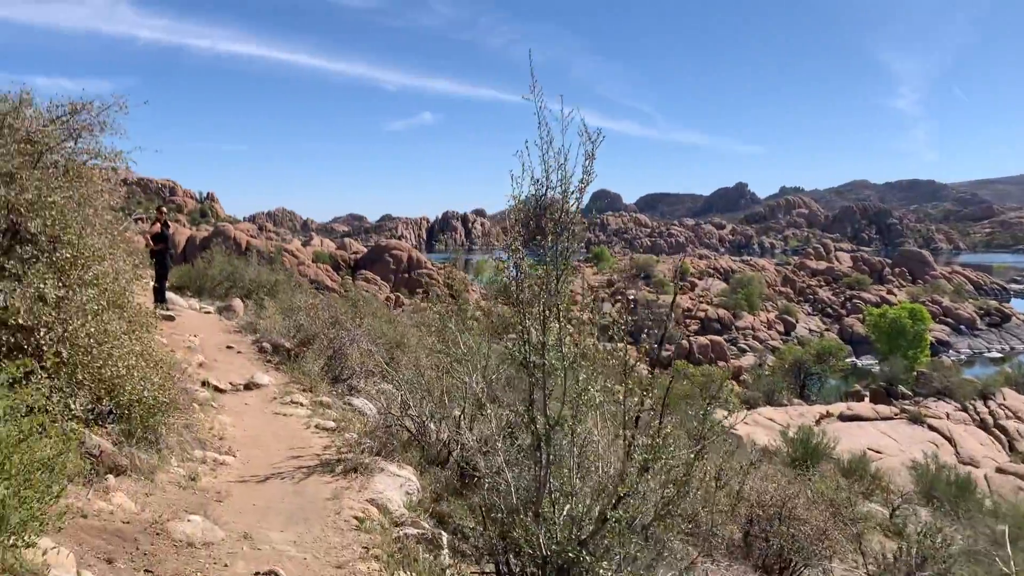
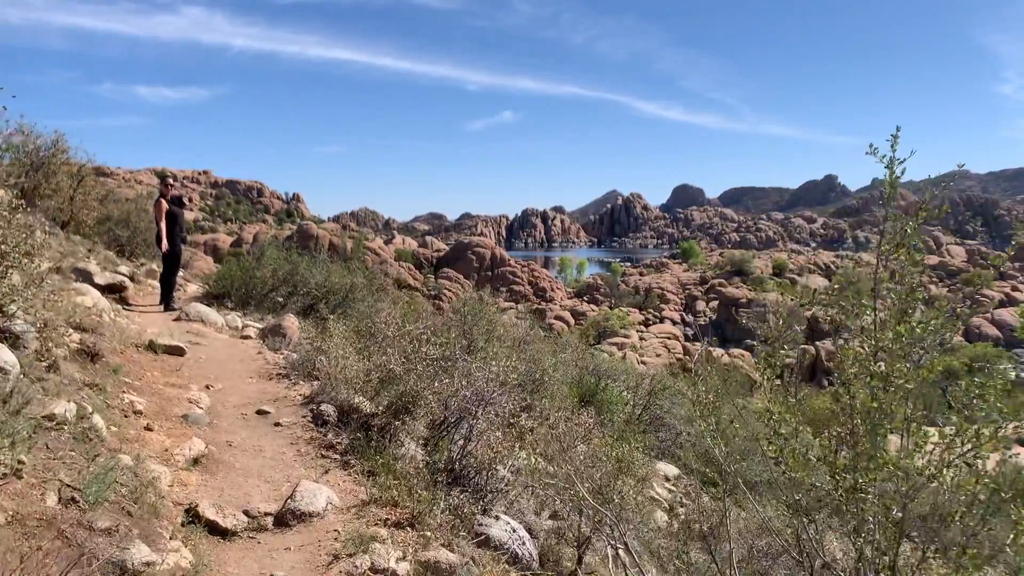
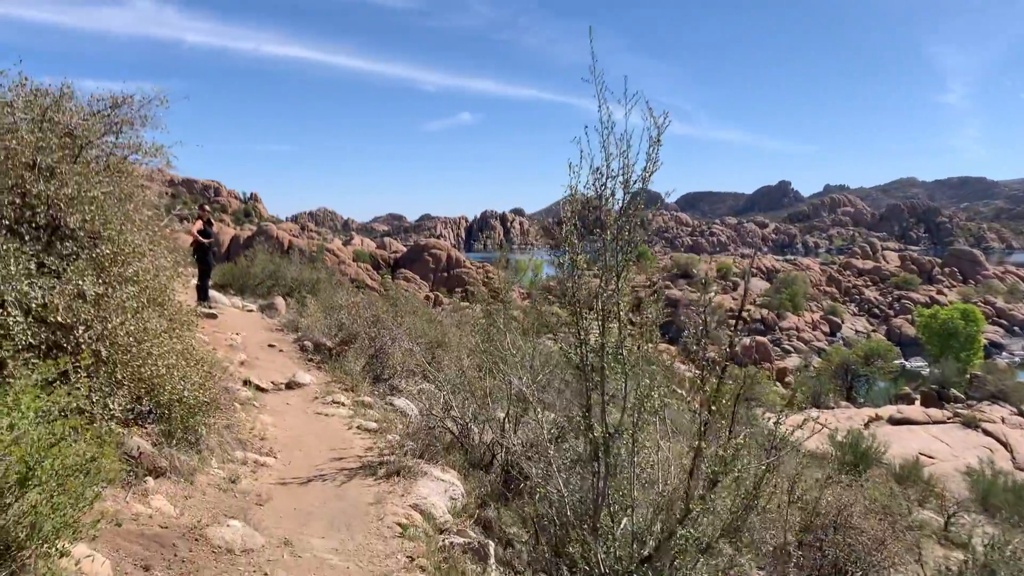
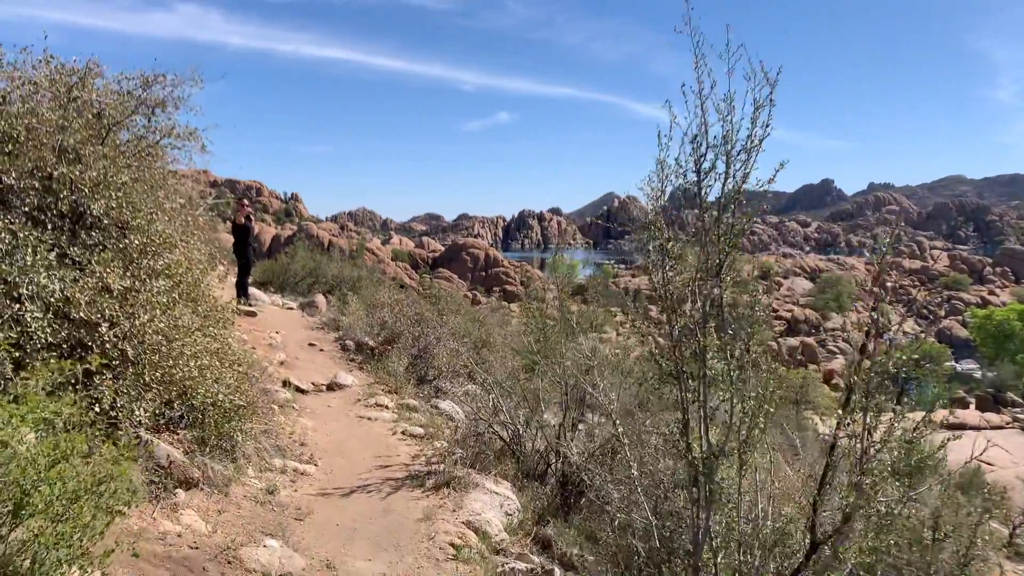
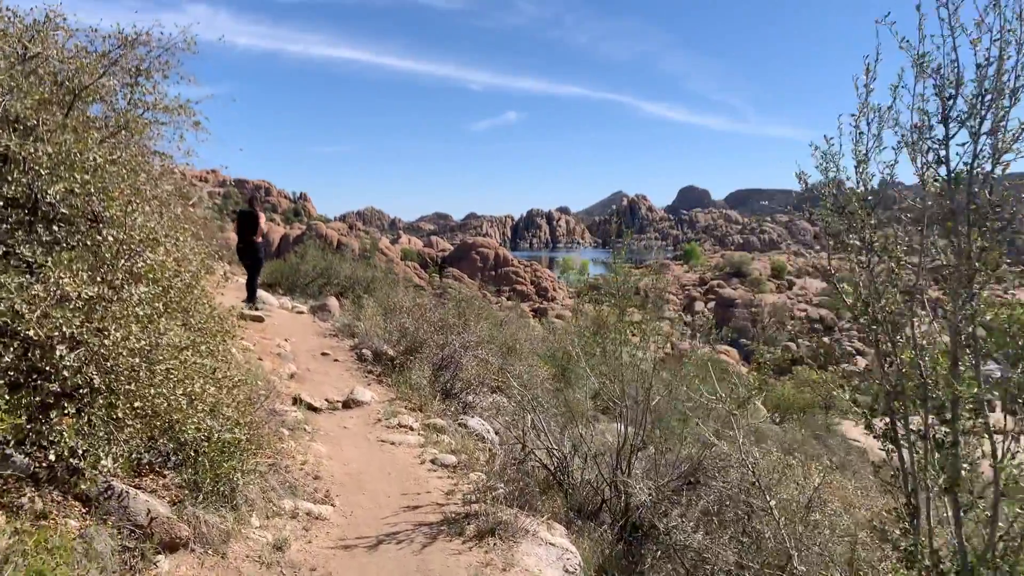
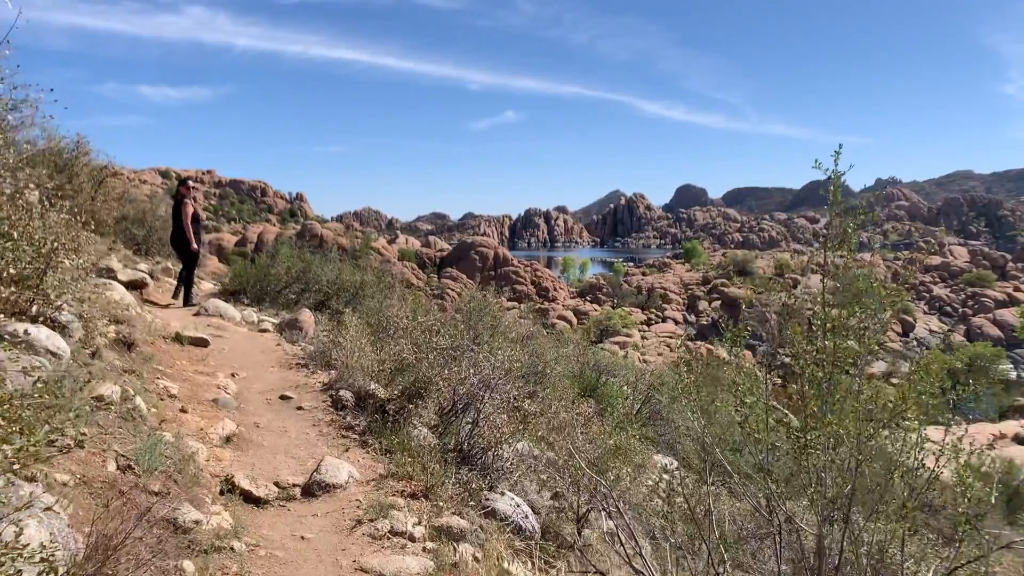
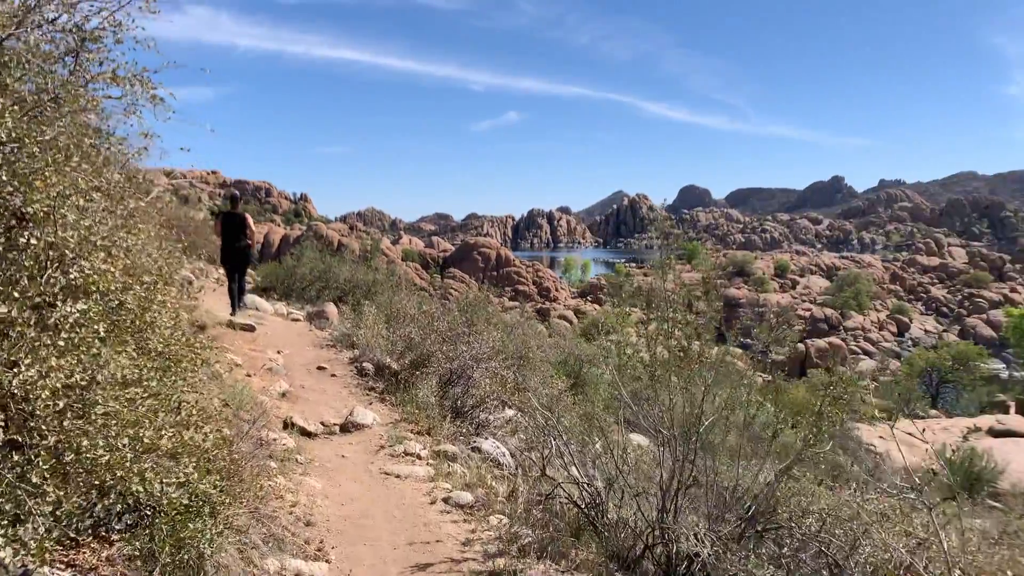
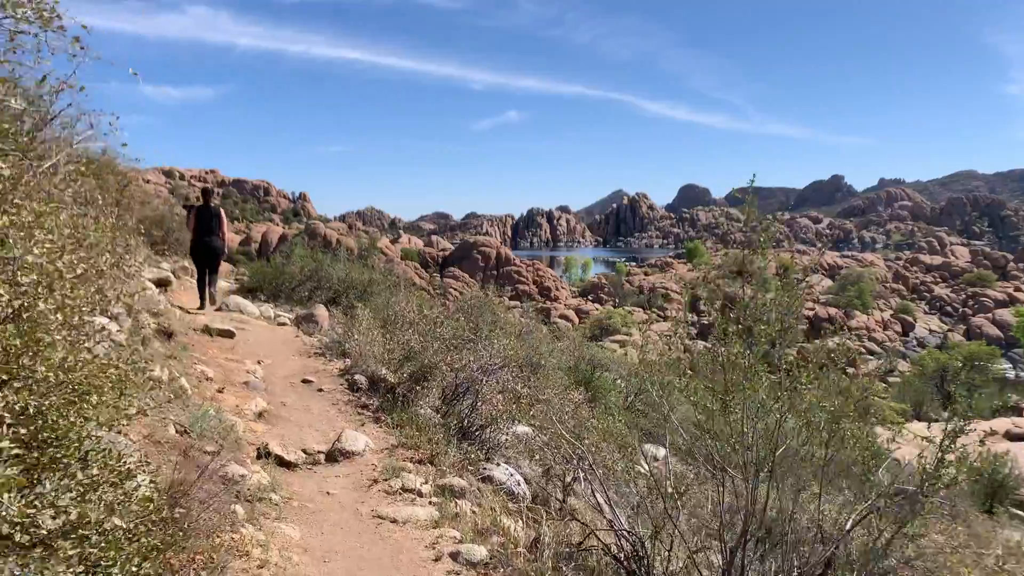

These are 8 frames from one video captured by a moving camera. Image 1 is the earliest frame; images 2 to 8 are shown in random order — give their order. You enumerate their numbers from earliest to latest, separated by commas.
3, 4, 5, 7, 8, 6, 2
